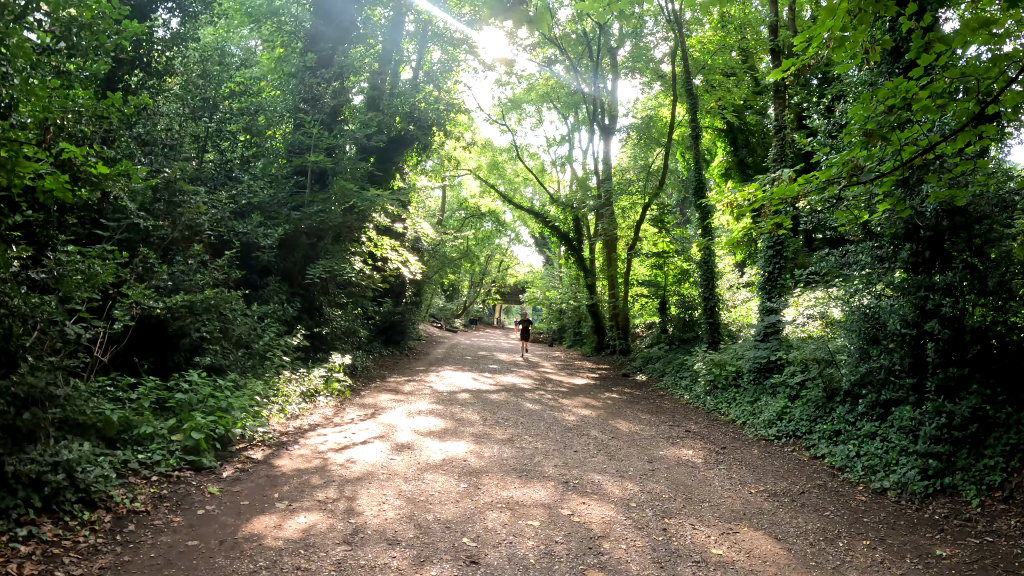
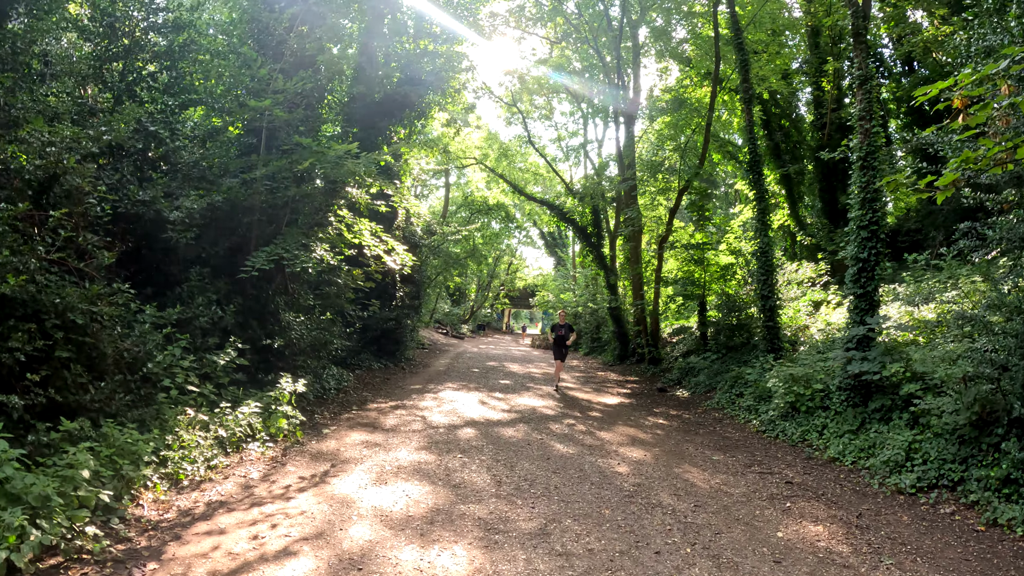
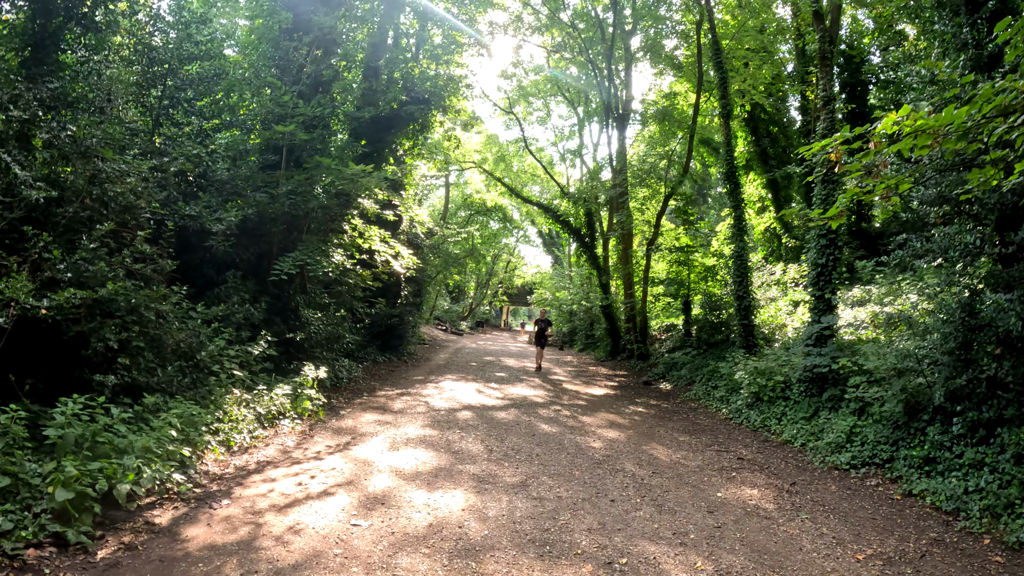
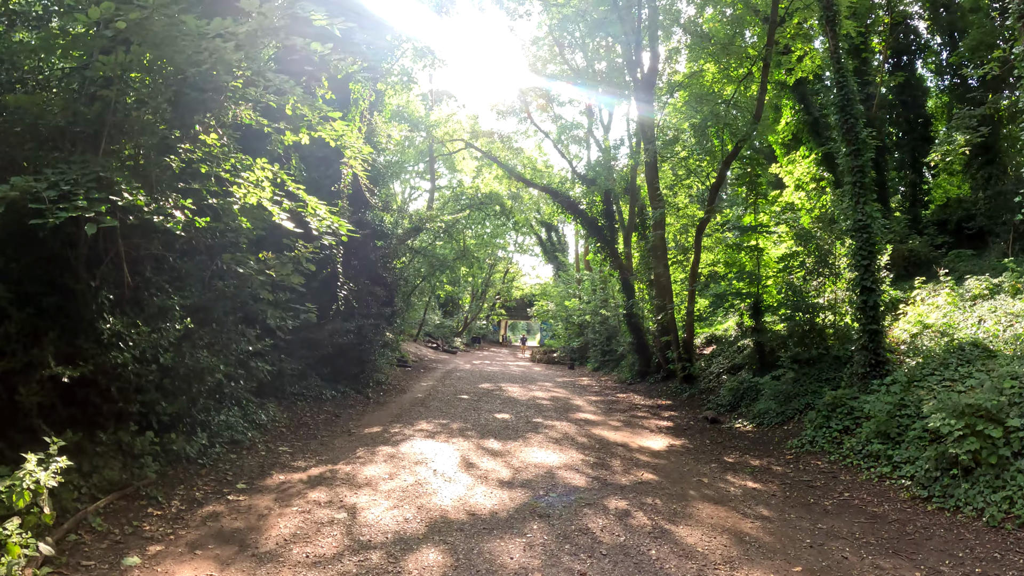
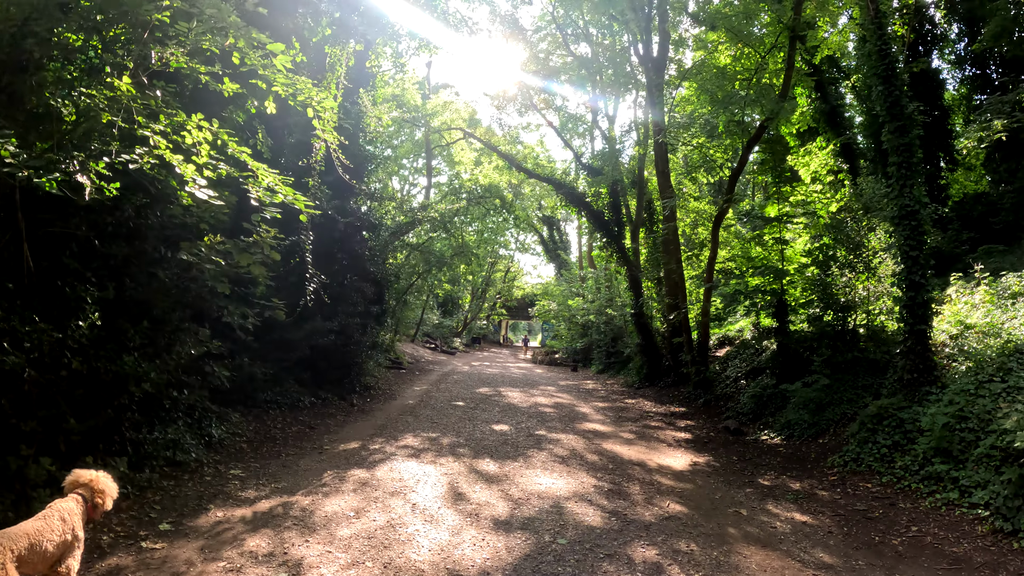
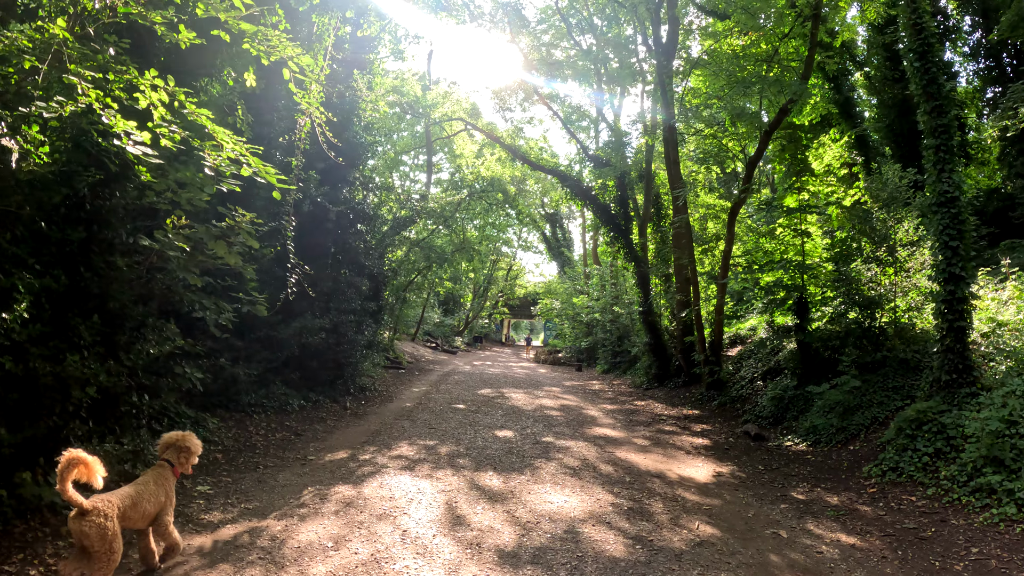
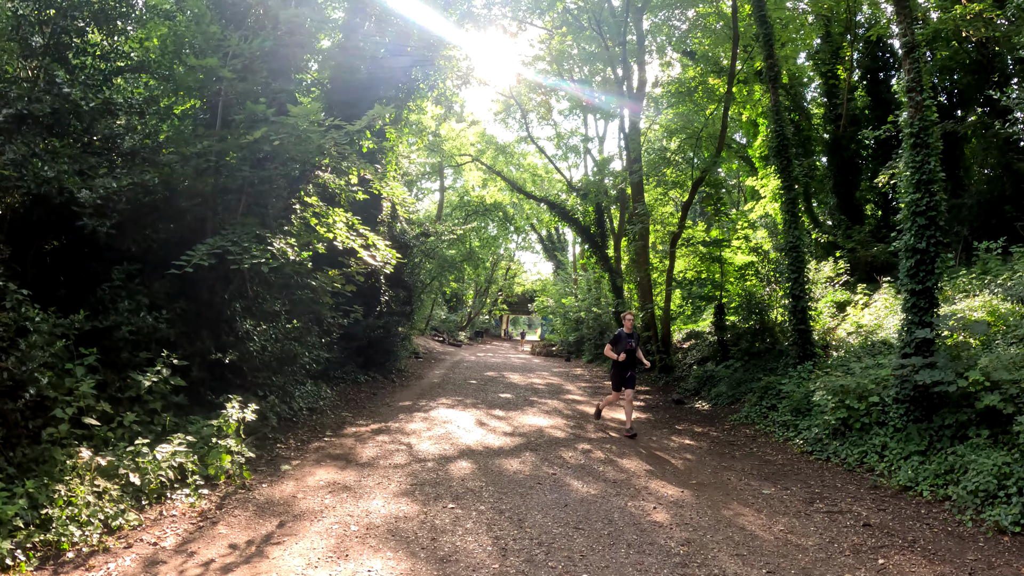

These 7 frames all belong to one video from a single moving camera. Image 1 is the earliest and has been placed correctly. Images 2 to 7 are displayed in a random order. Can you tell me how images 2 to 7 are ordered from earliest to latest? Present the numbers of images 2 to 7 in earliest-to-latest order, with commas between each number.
3, 2, 7, 4, 5, 6
